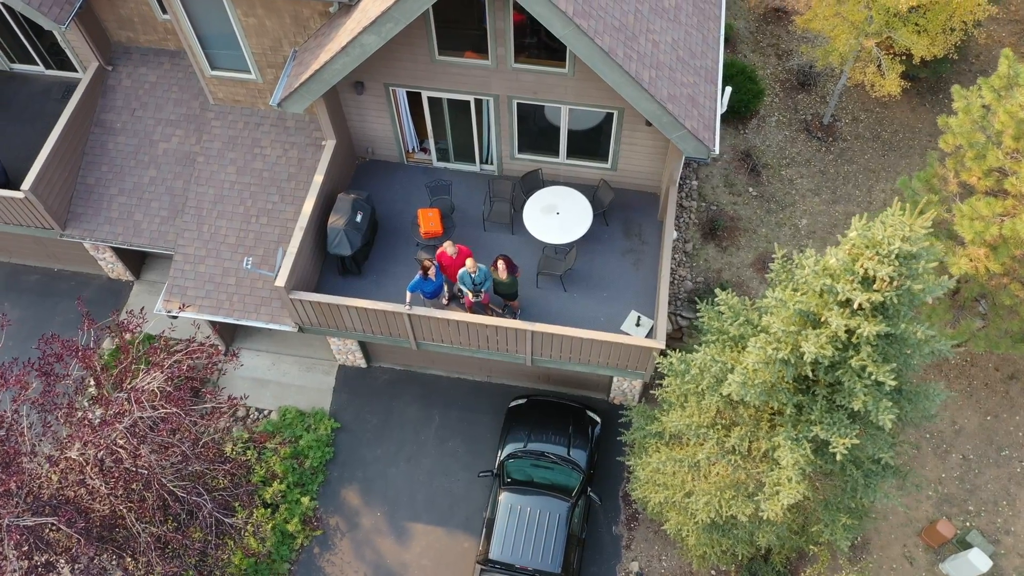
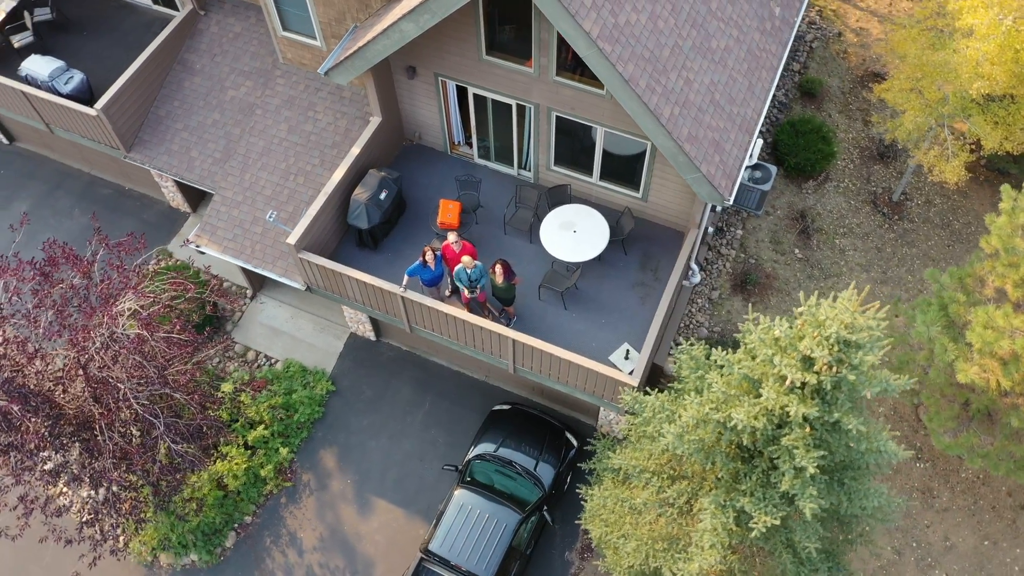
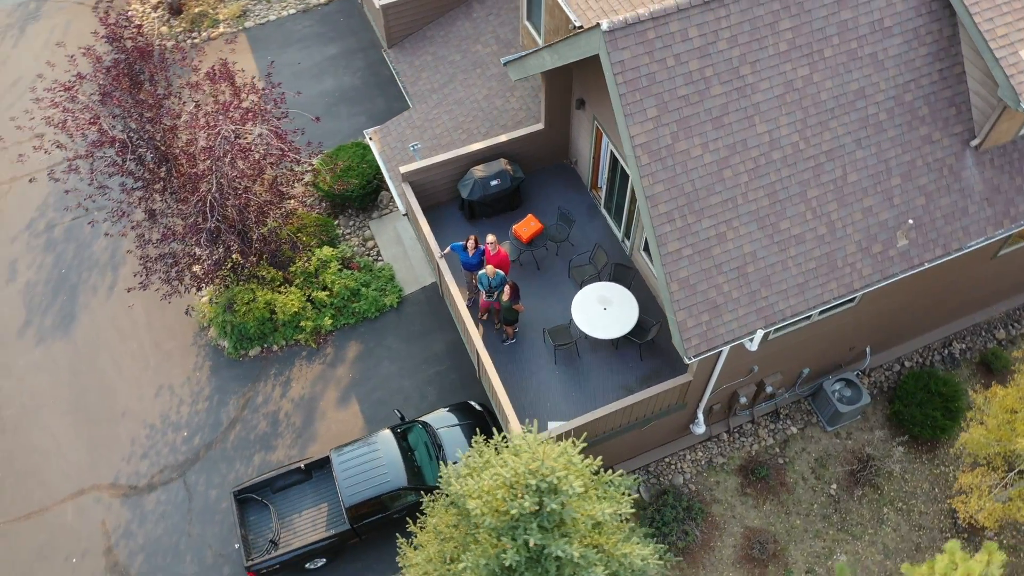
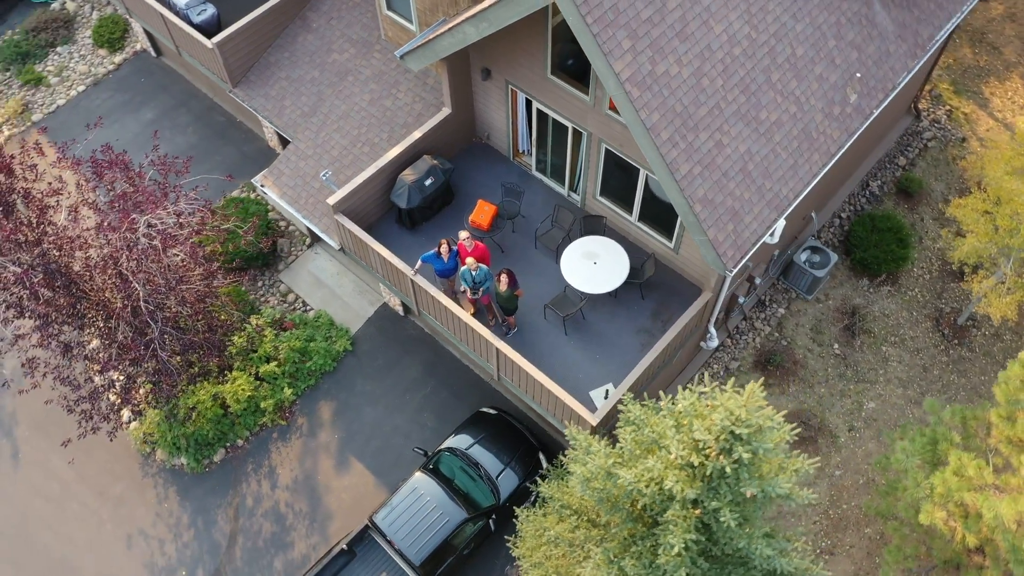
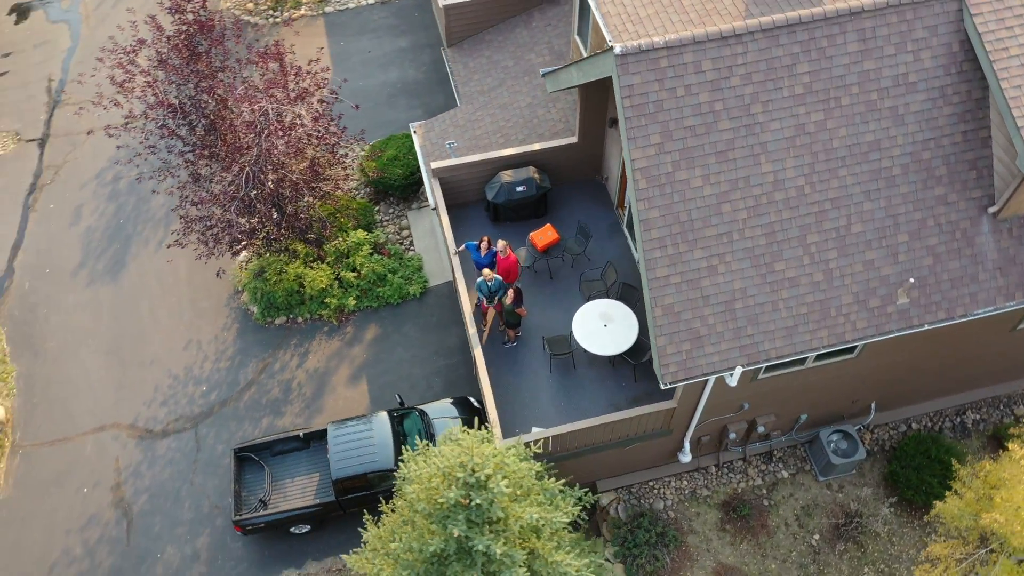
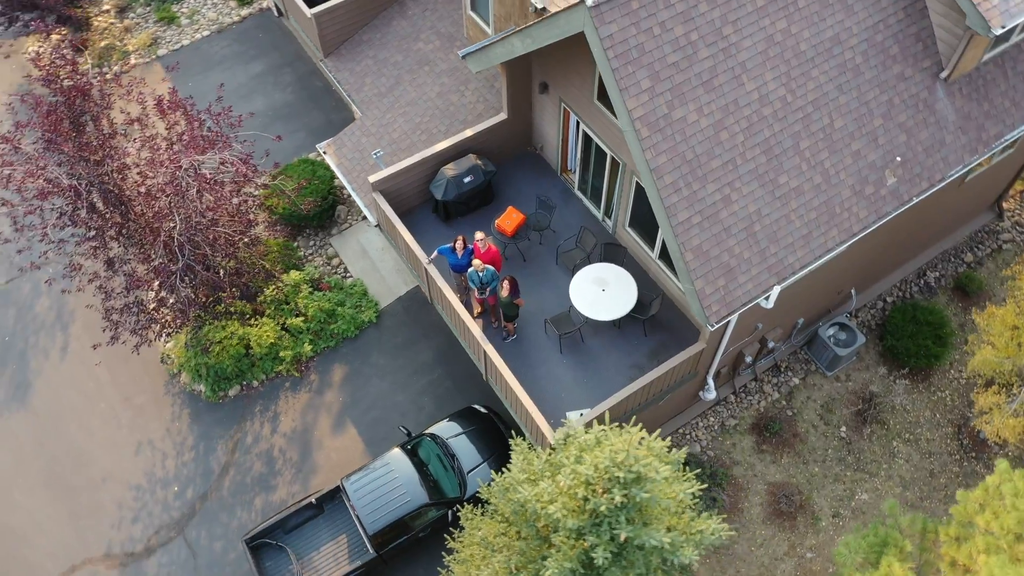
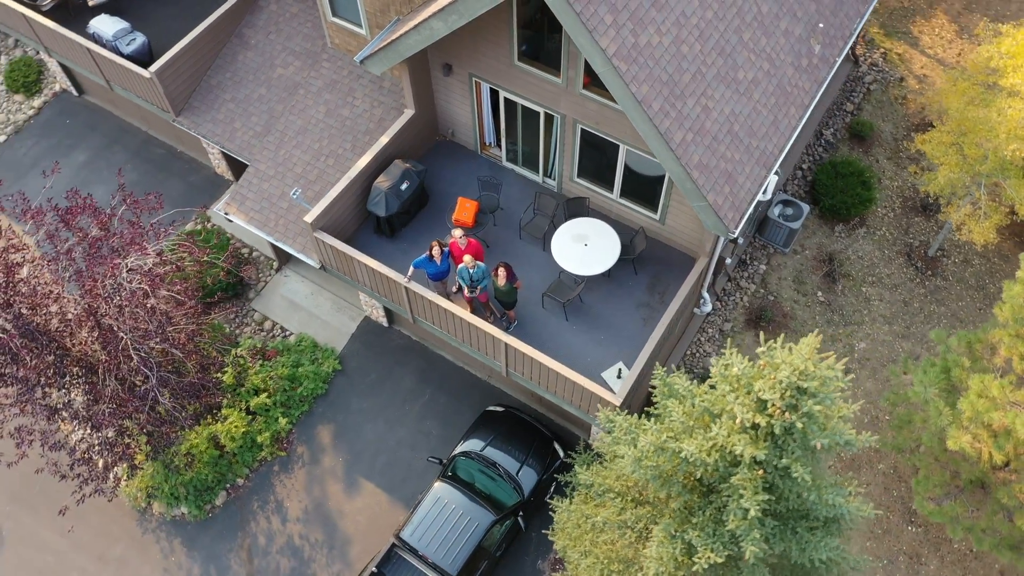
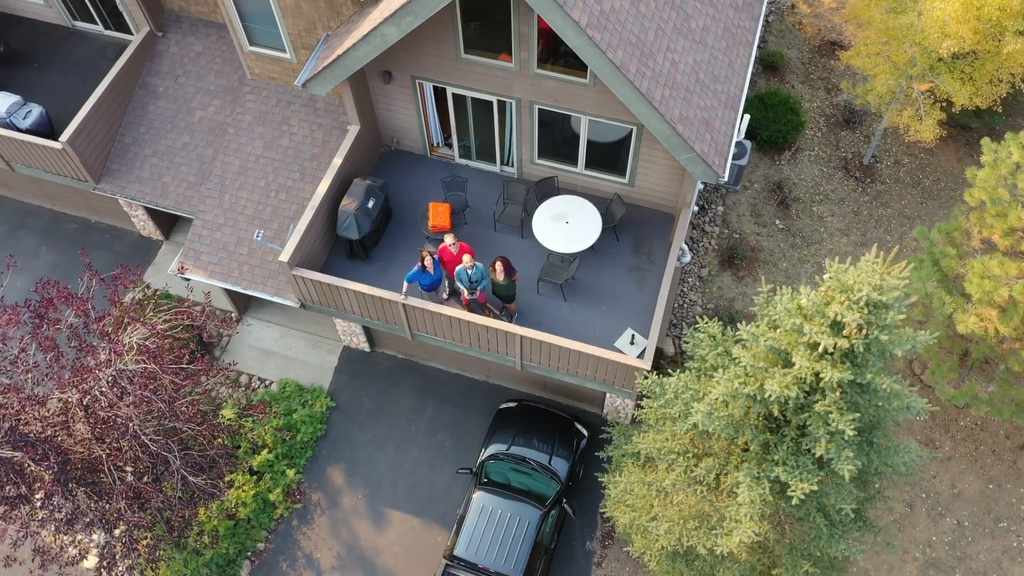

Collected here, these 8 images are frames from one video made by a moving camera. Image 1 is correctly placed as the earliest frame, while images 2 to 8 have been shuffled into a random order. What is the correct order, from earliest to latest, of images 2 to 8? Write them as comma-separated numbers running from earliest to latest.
8, 2, 7, 4, 6, 3, 5
